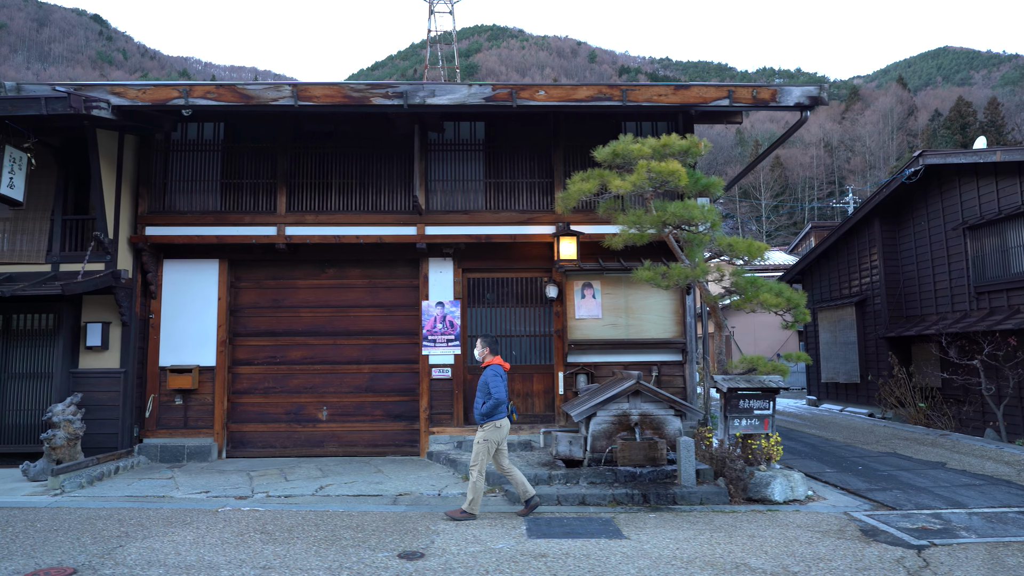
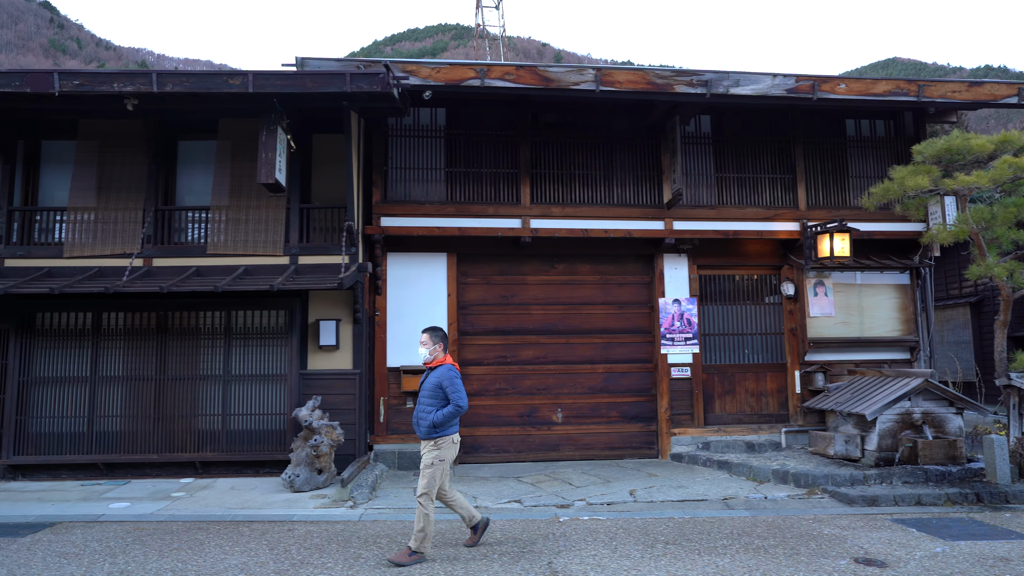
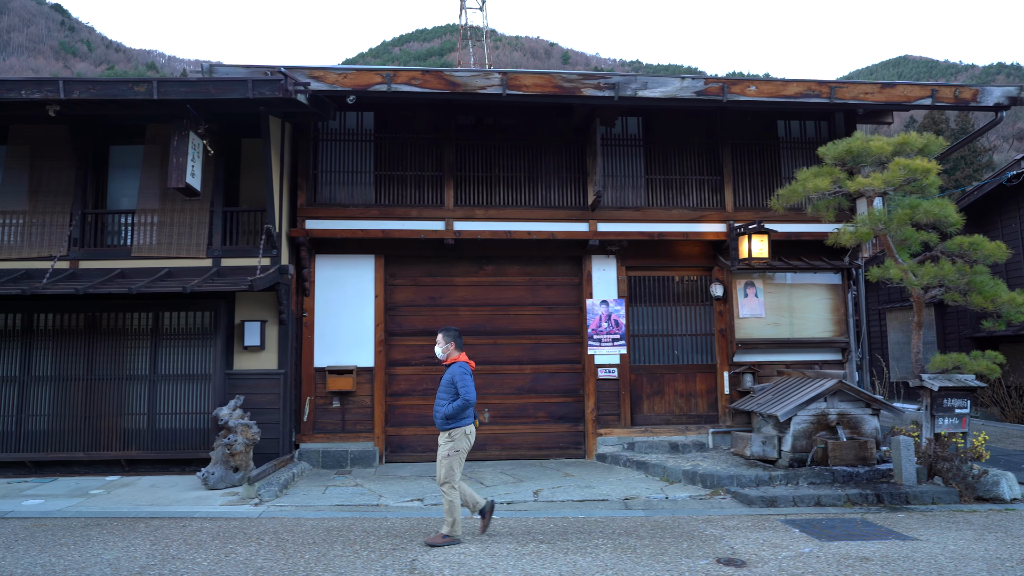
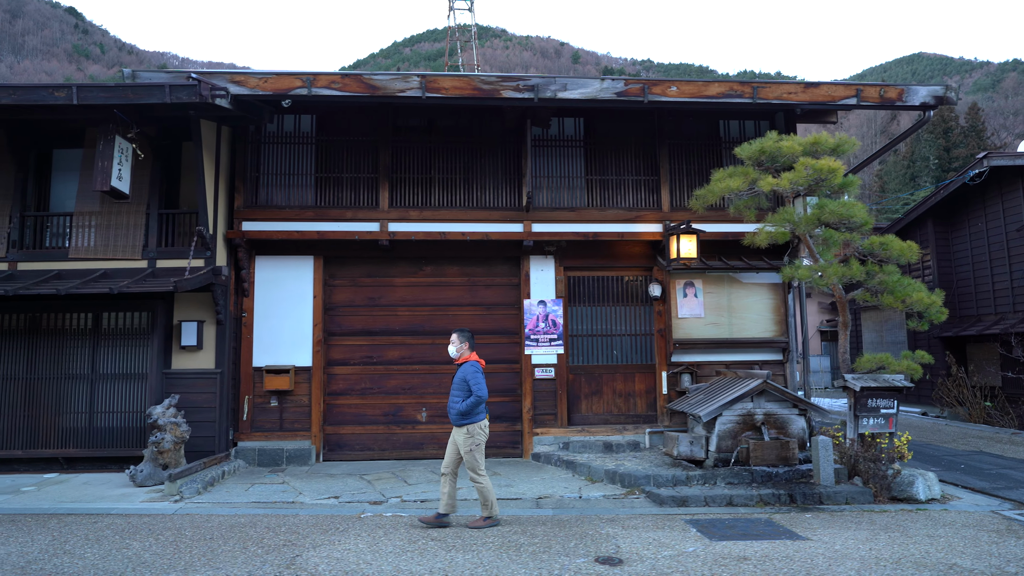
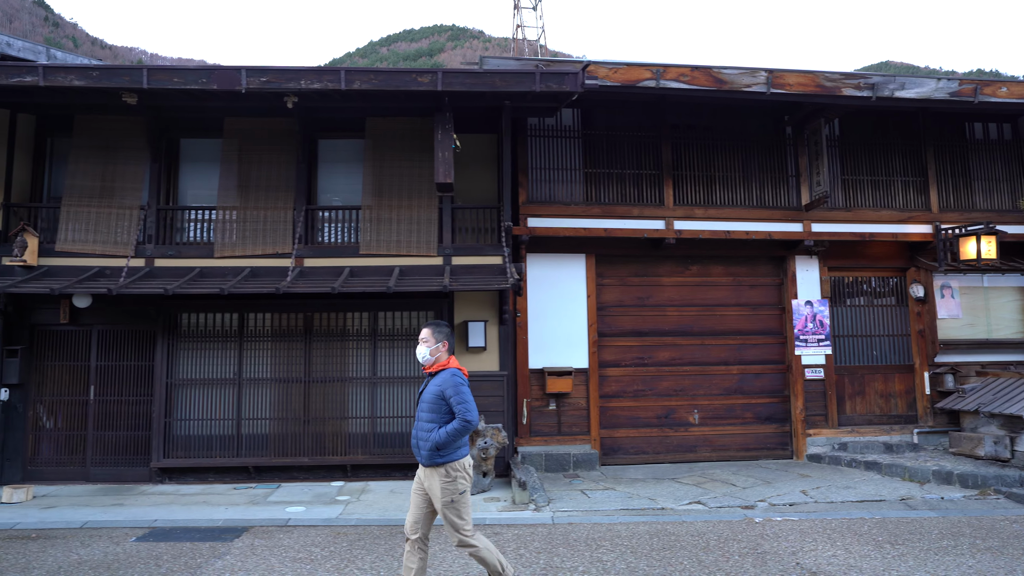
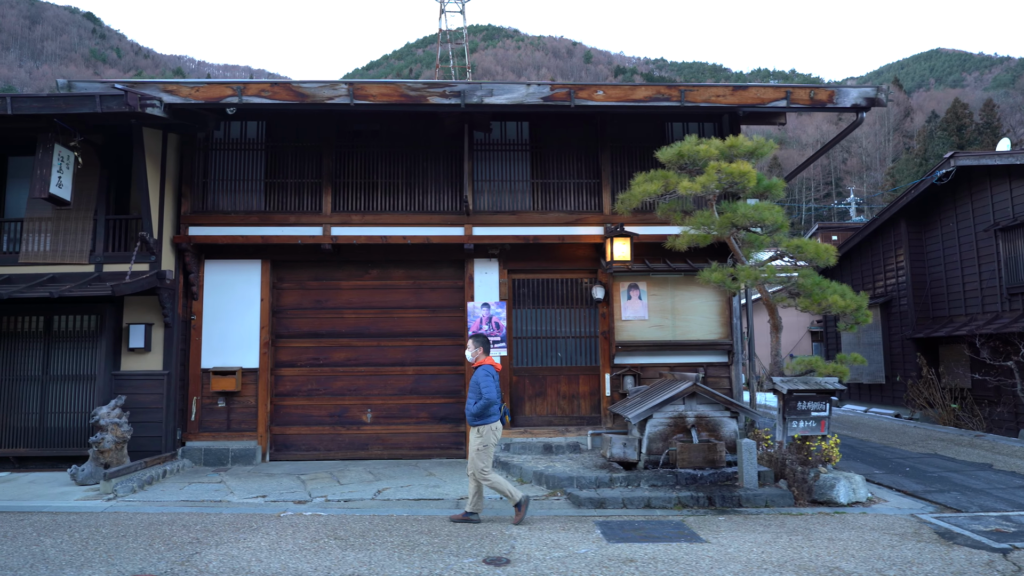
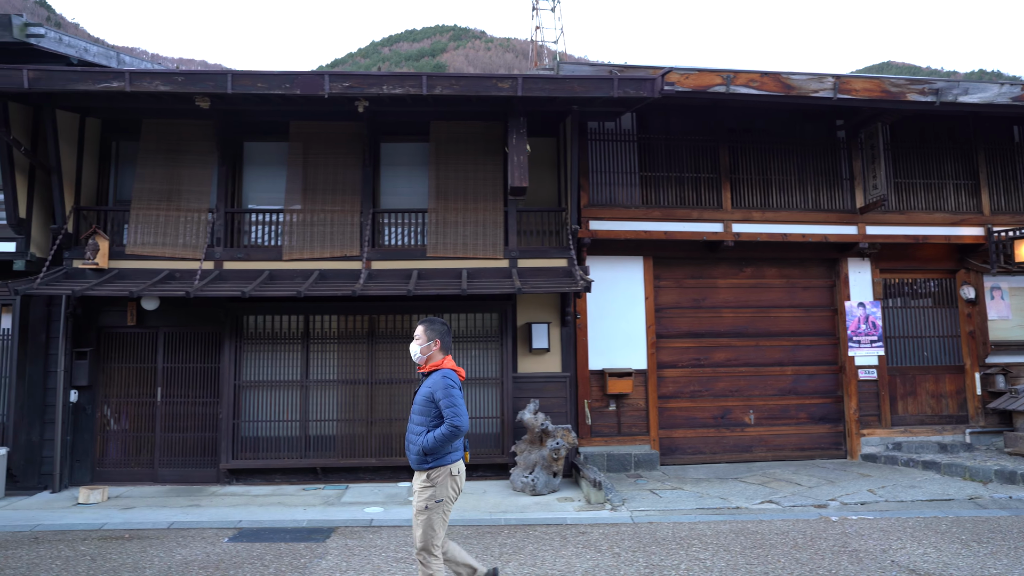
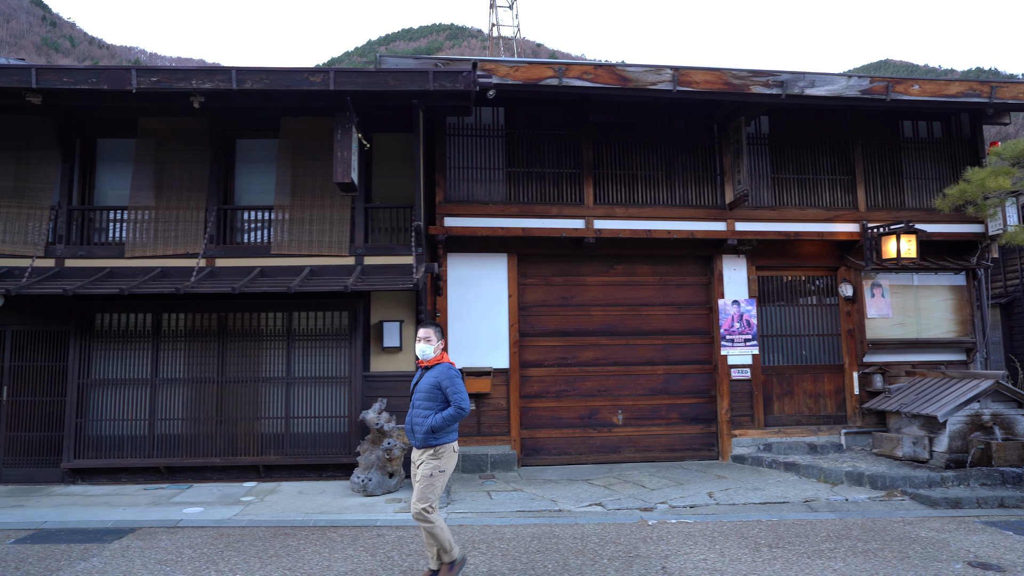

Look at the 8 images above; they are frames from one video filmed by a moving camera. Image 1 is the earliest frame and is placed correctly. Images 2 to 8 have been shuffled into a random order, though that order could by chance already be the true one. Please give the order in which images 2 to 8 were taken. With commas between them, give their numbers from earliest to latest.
6, 4, 3, 2, 8, 5, 7
